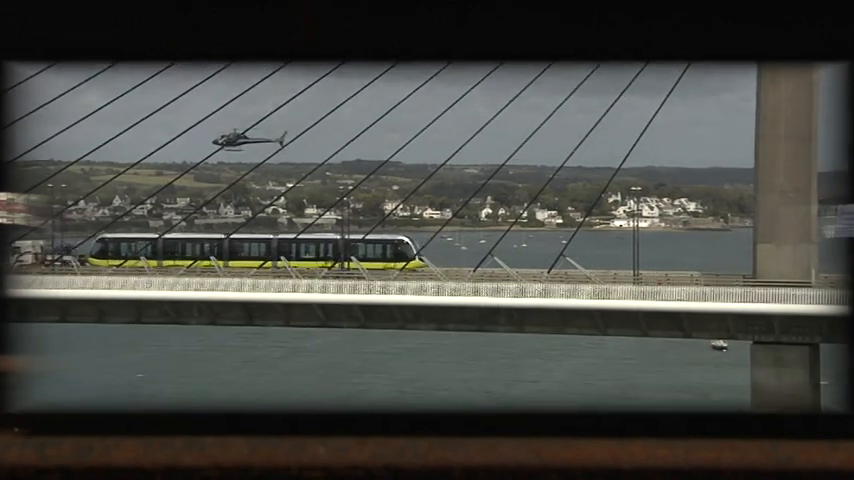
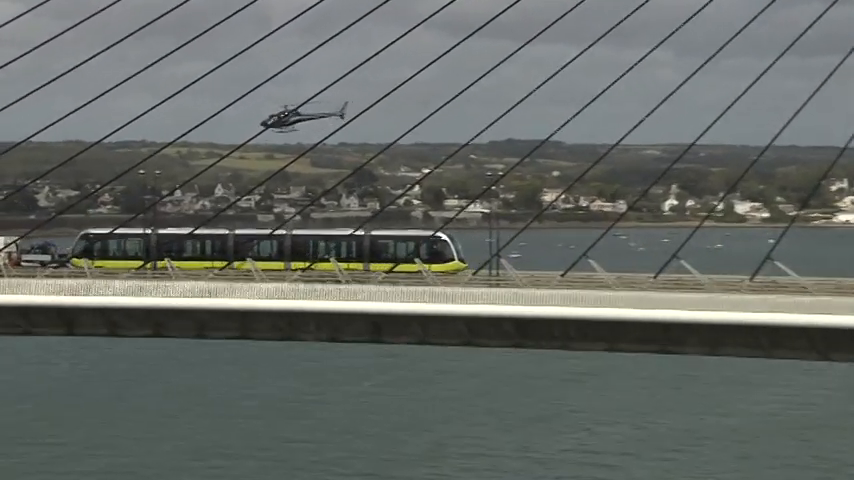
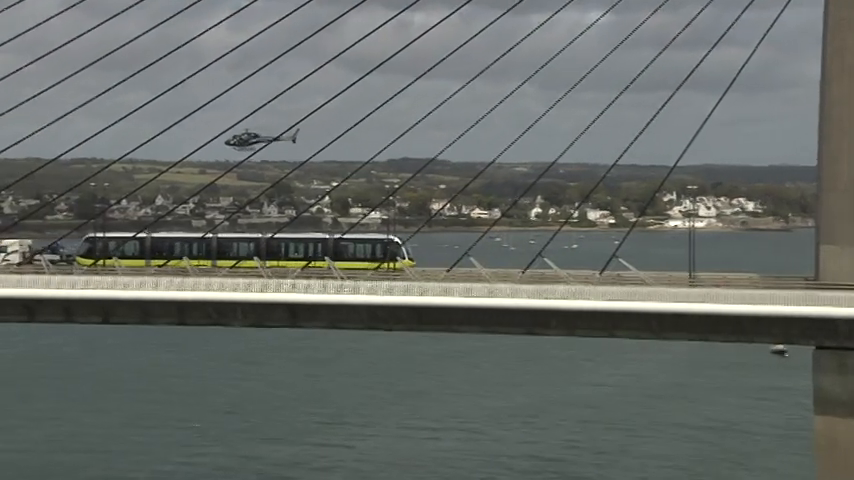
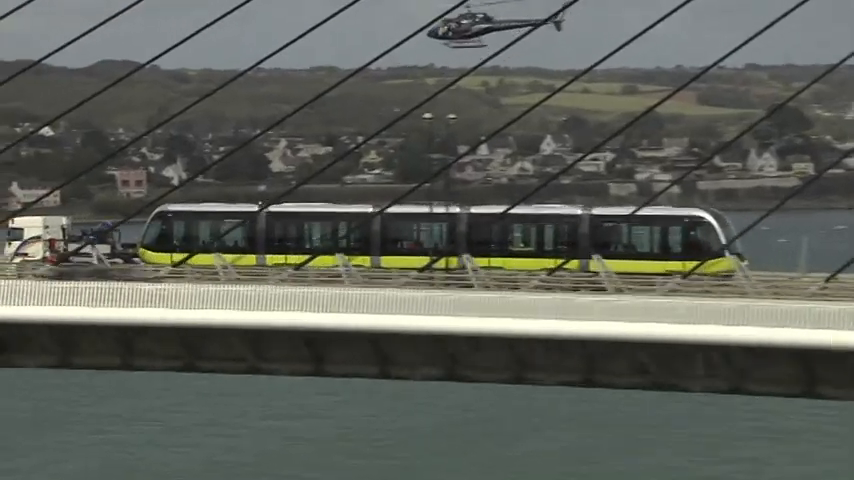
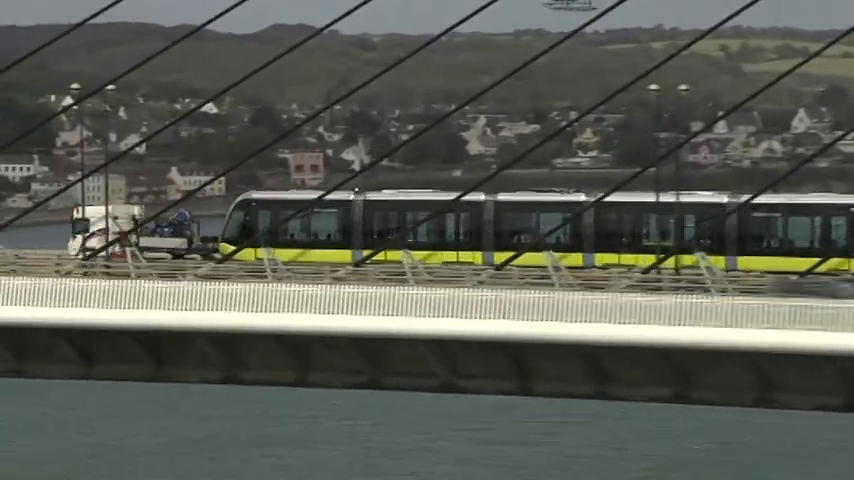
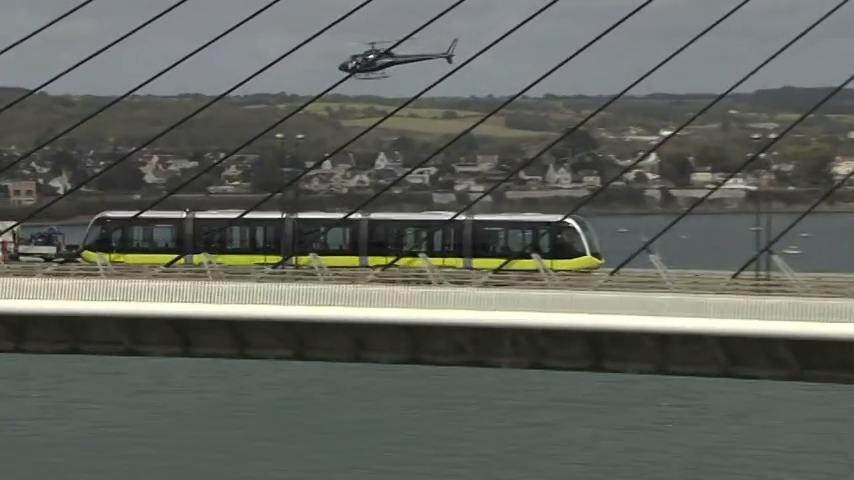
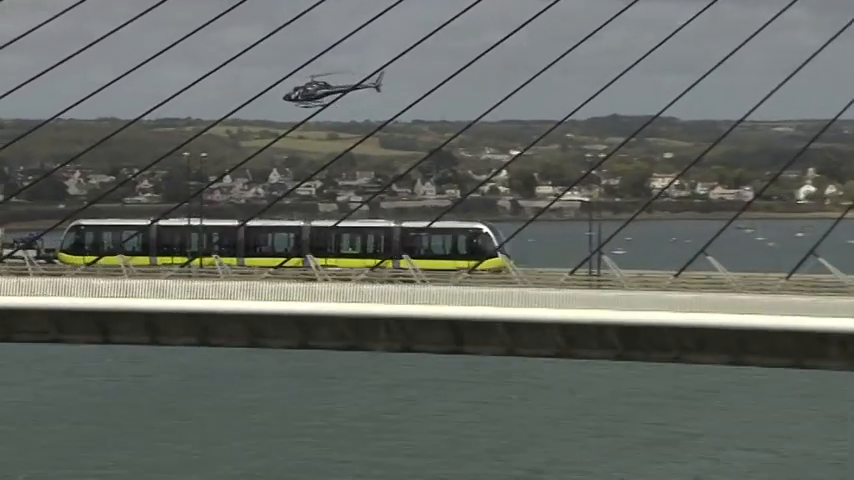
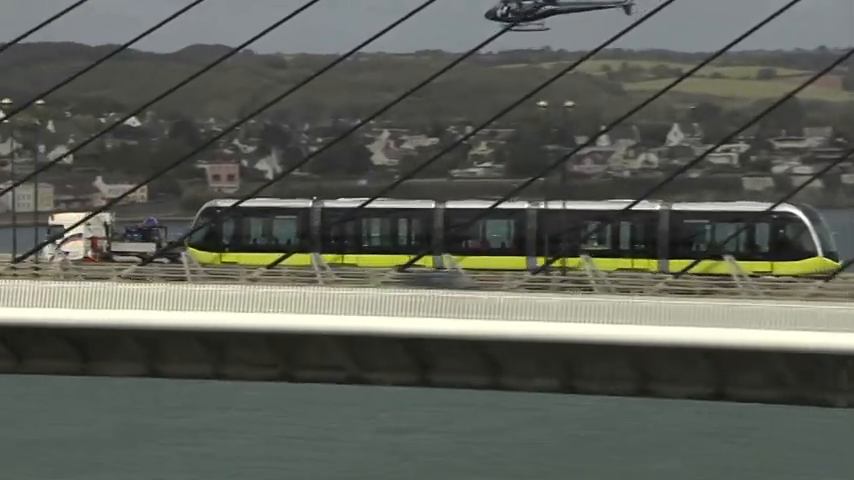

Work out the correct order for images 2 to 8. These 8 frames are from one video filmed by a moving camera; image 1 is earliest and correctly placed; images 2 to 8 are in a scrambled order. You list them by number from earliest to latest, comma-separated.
3, 2, 7, 6, 4, 8, 5
